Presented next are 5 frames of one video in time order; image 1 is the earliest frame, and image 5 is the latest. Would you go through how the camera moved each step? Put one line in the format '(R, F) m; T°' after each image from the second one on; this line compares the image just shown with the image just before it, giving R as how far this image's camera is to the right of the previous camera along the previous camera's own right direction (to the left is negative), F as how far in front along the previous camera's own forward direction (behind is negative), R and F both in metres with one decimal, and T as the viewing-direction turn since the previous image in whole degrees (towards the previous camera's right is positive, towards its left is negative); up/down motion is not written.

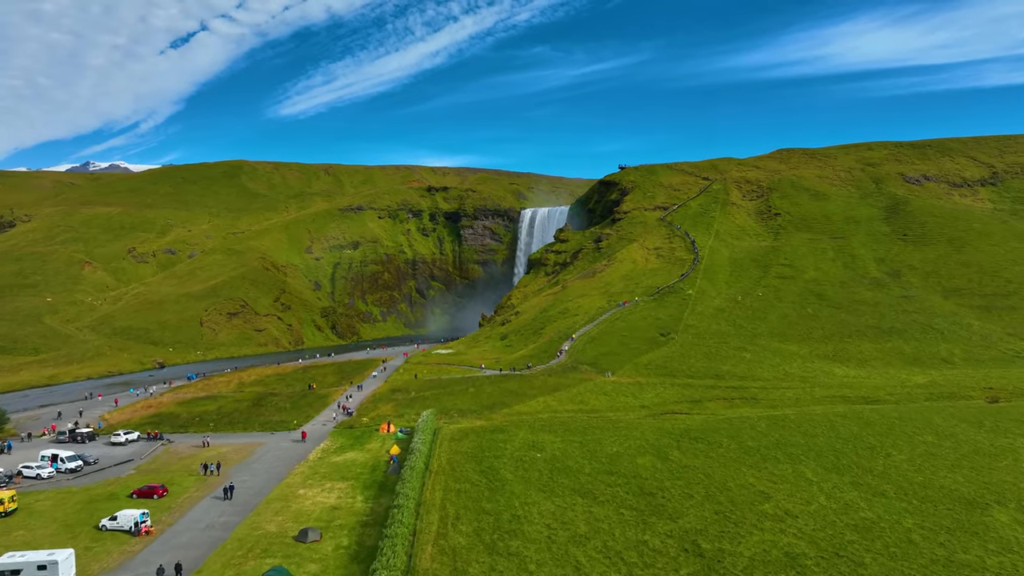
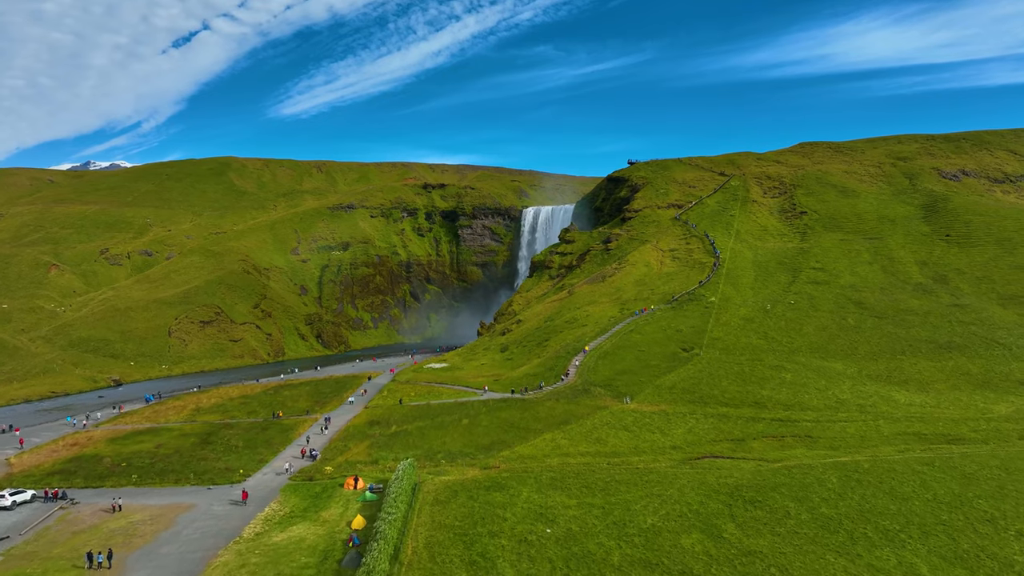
(0.0, +10.5) m; 0°
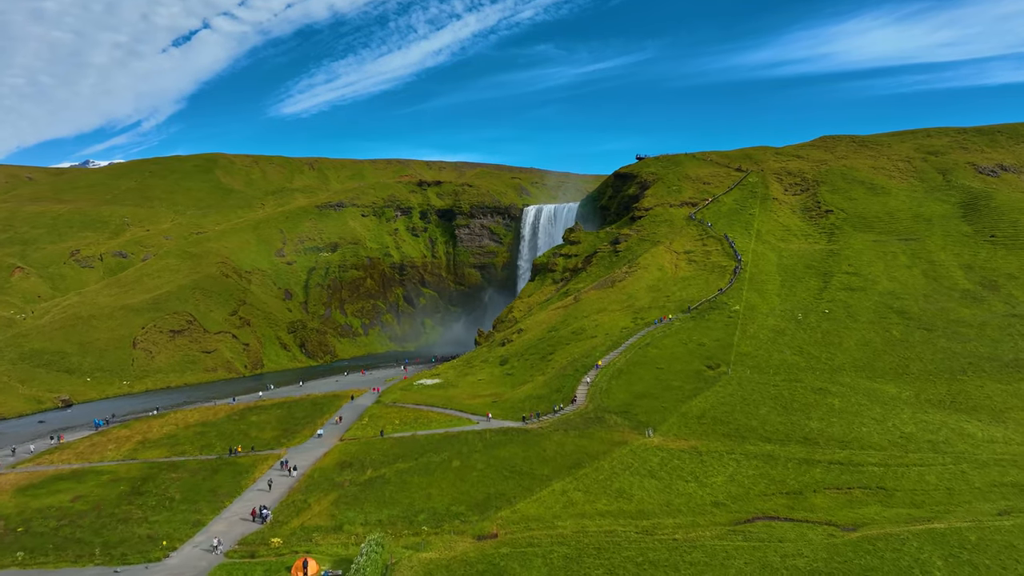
(-0.1, +9.3) m; 0°
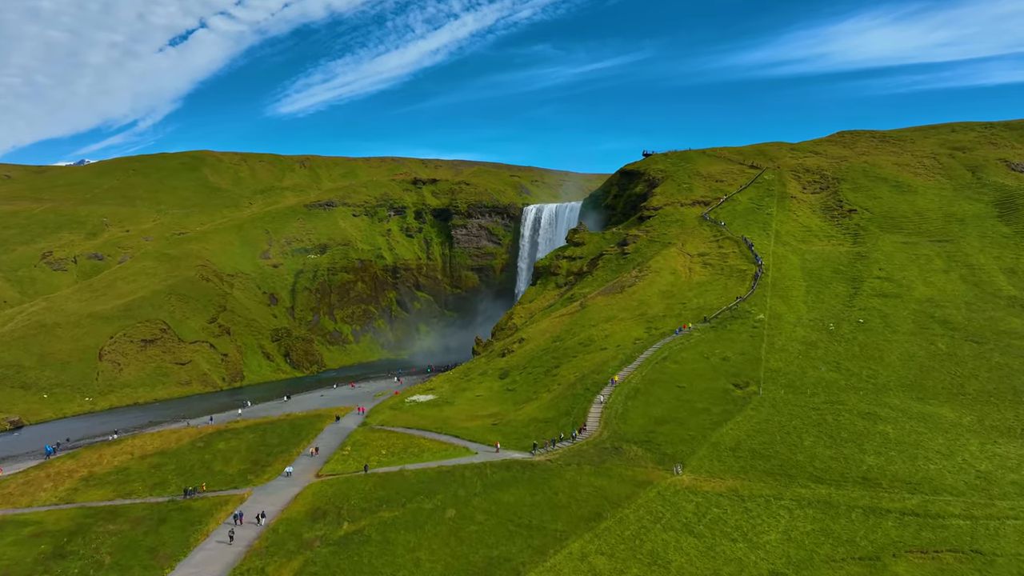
(-0.6, +7.4) m; 0°
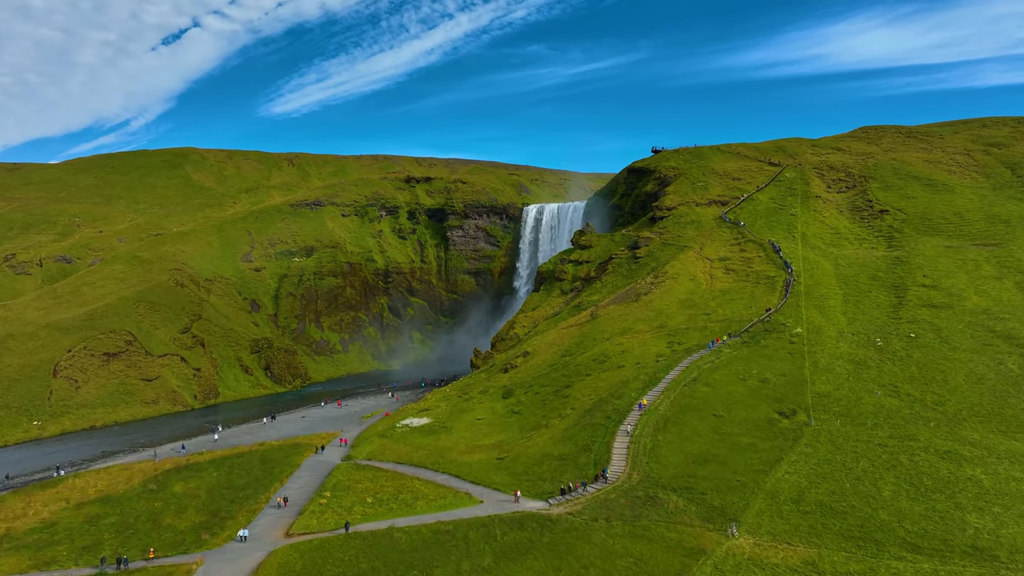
(-1.4, +8.4) m; +1°
